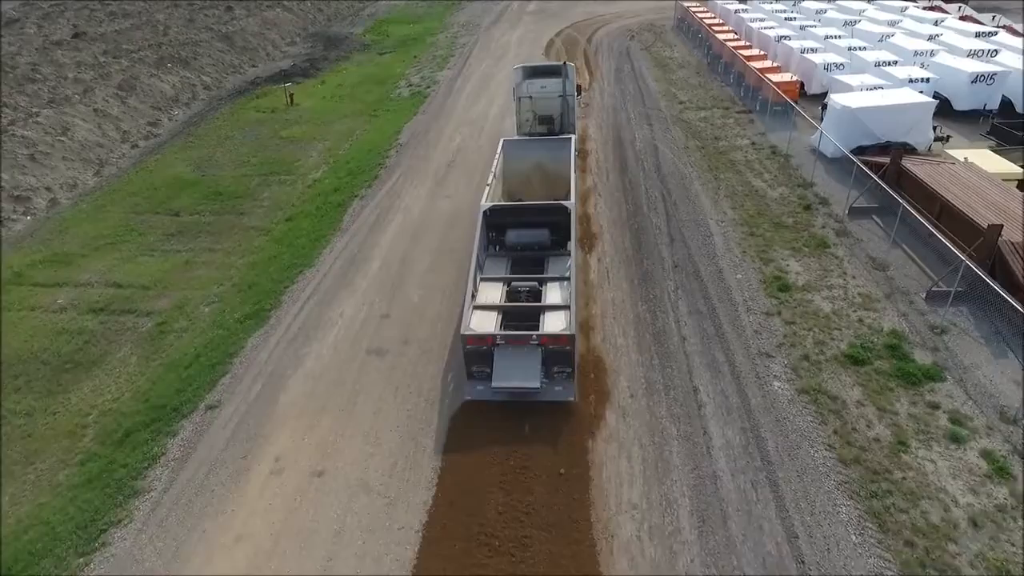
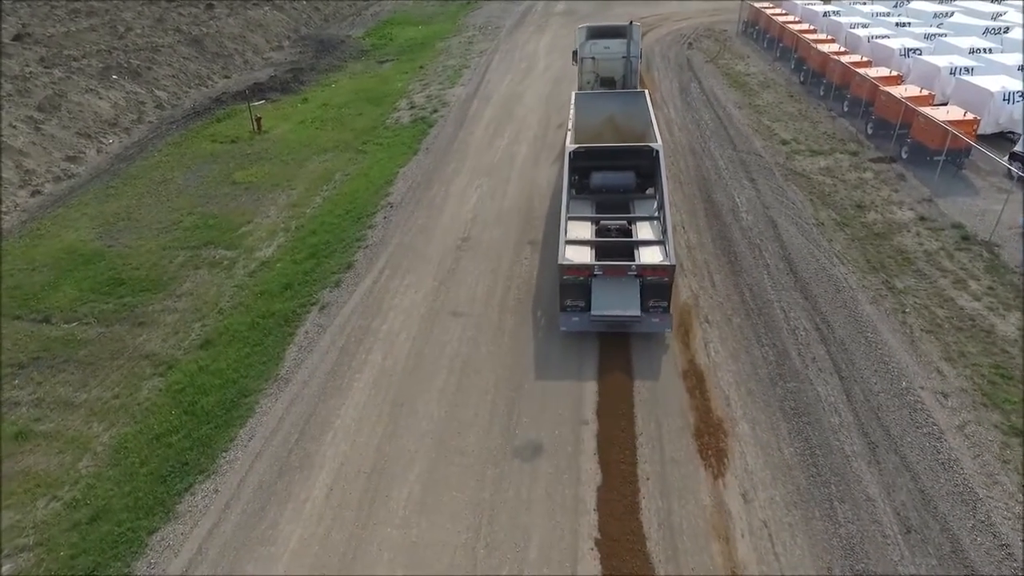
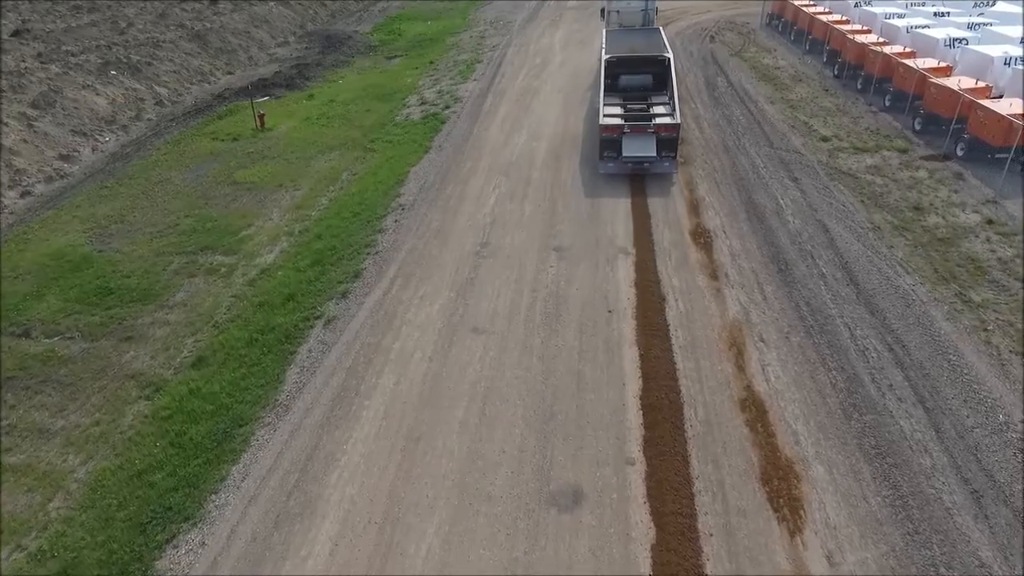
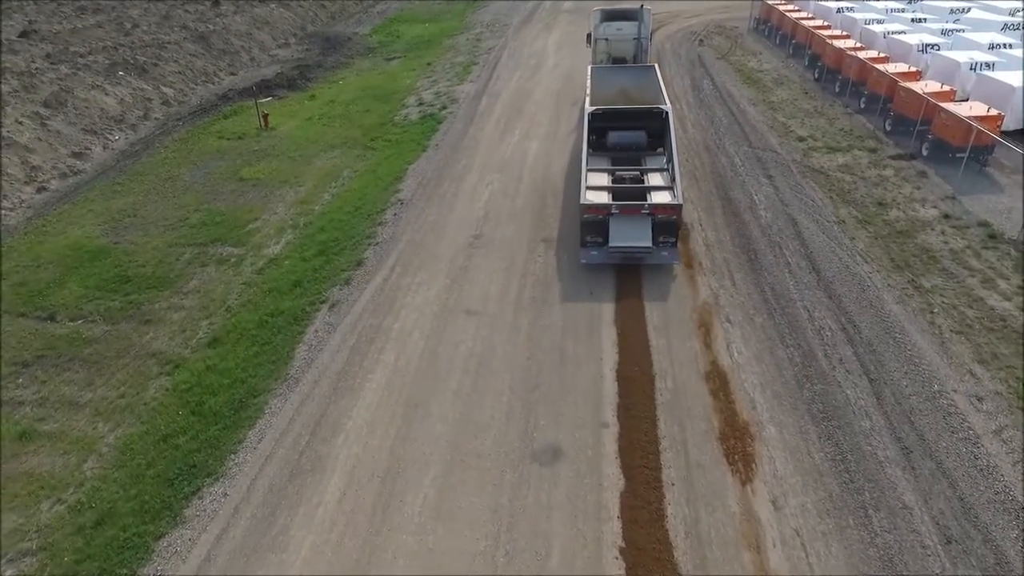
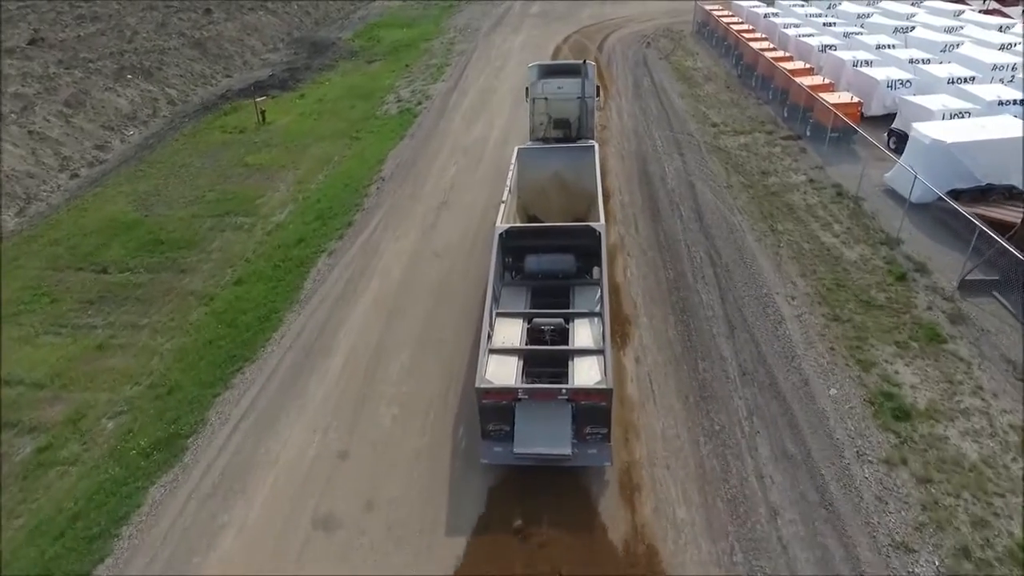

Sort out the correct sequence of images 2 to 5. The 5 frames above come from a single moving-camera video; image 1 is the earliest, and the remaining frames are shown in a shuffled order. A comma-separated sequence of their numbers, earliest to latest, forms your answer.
5, 2, 4, 3
